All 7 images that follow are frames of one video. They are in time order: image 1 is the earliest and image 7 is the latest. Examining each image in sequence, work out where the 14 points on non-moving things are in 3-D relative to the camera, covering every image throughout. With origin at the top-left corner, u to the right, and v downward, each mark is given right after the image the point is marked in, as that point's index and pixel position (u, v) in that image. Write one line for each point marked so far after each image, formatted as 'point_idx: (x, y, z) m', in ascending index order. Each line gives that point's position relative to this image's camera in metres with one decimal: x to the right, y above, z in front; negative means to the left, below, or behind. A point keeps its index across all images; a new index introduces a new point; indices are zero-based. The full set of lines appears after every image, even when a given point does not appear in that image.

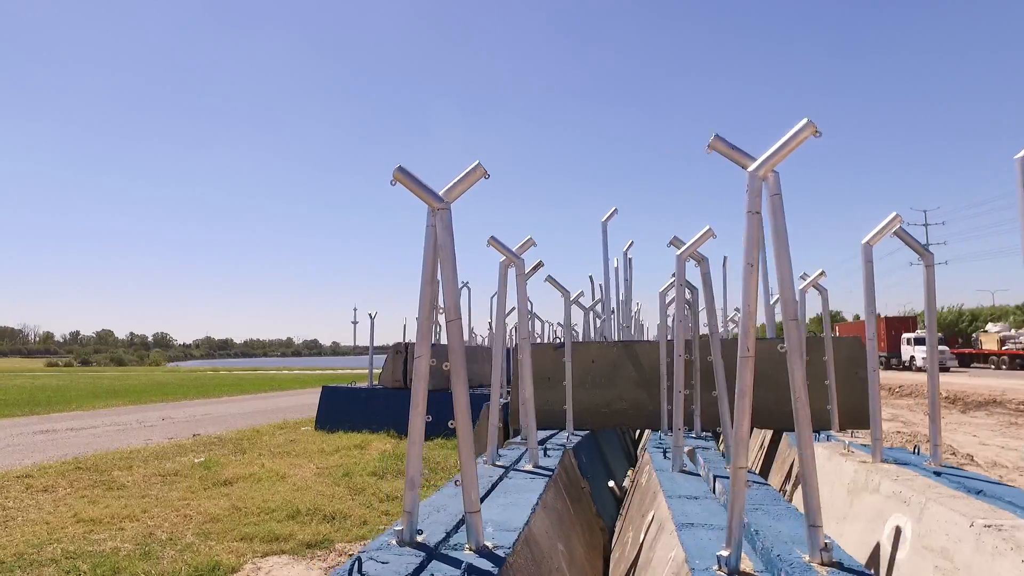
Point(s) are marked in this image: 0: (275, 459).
0: (-4.2, -3.0, +10.1) m
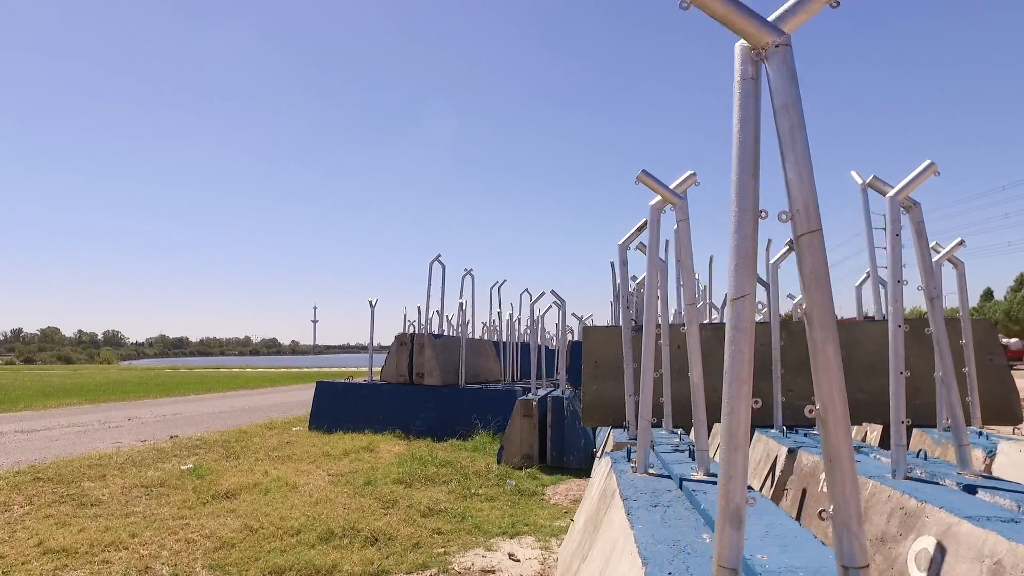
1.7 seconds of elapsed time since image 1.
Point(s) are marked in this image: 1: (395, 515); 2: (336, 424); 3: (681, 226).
0: (-3.6, -2.7, +8.6) m
1: (-1.3, -2.5, +6.3) m
2: (-3.9, -3.0, +12.5) m
3: (+1.1, +0.4, +3.6) m
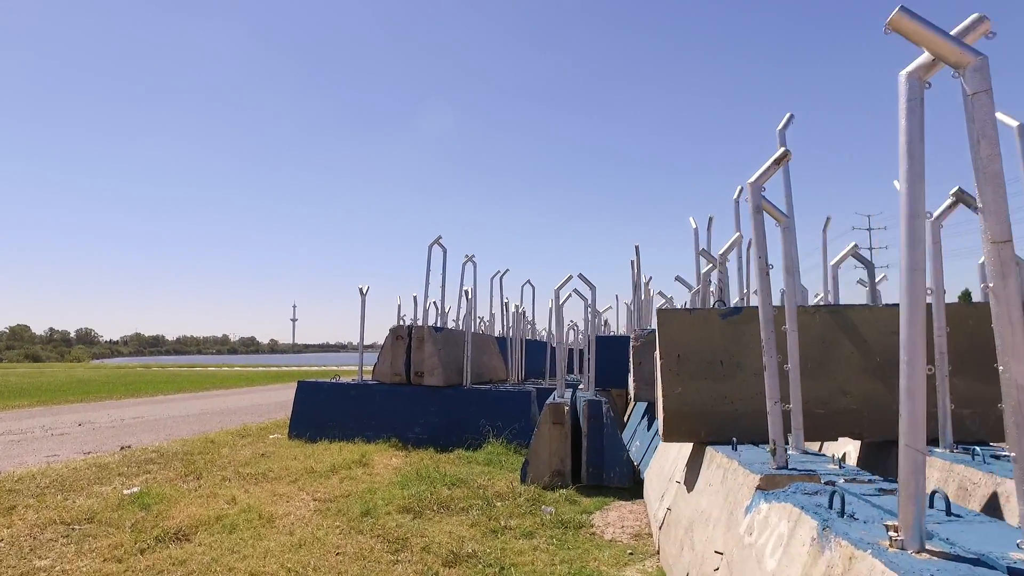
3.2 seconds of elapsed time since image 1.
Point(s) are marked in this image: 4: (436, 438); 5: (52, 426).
0: (-3.2, -2.4, +6.9) m
1: (-0.8, -2.2, +4.6) m
2: (-3.6, -2.7, +10.7) m
3: (+1.6, +0.7, +2.0) m
4: (-1.4, -2.7, +10.3) m
5: (-9.9, -3.0, +12.2) m
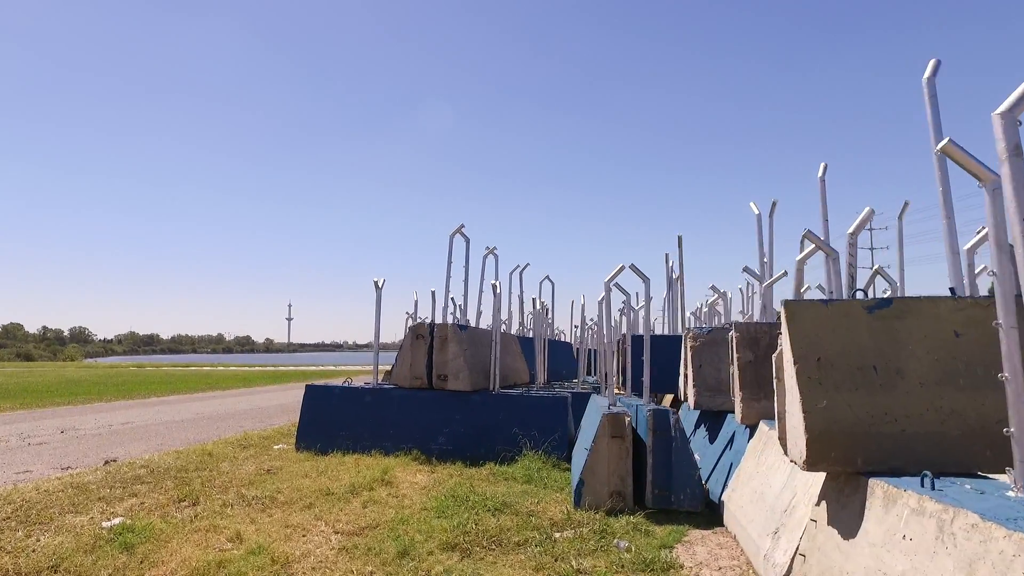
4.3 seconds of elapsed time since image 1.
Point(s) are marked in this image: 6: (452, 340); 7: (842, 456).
0: (-2.6, -2.3, +5.7) m
1: (-0.2, -2.1, +3.5) m
2: (-3.1, -2.6, +9.5) m
3: (+2.3, +0.8, +0.9) m
4: (-0.8, -2.6, +9.1) m
5: (-9.3, -2.8, +11.0) m
6: (-1.0, -0.9, +9.6) m
7: (+2.1, -1.1, +3.6) m
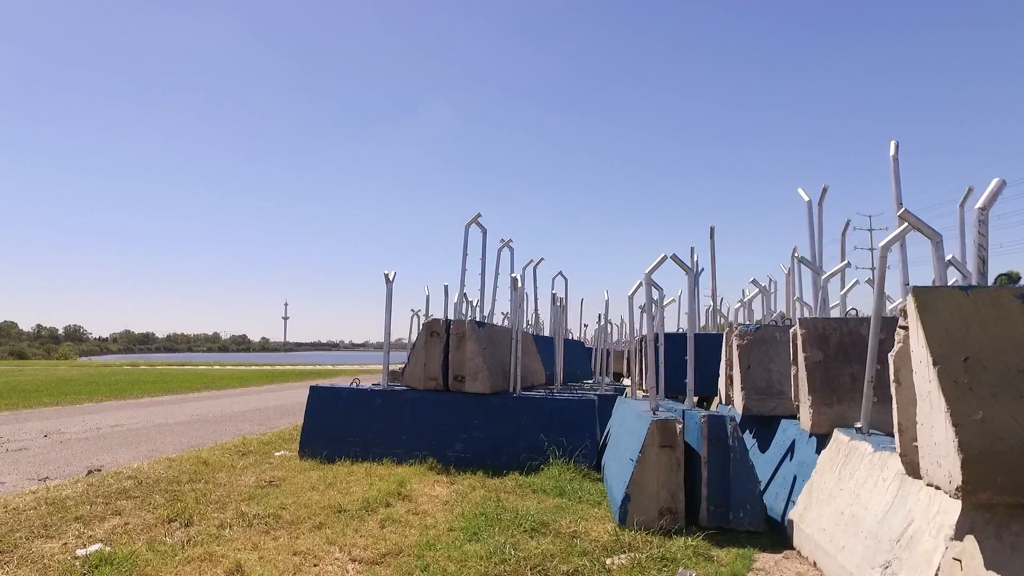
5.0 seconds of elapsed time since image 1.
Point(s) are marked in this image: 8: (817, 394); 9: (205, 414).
0: (-2.2, -2.2, +4.9) m
1: (+0.2, -2.0, +2.7) m
2: (-2.7, -2.4, +8.8) m
3: (+2.7, +0.9, +0.1) m
4: (-0.4, -2.5, +8.4) m
5: (-9.0, -2.7, +10.2) m
6: (-0.6, -0.8, +8.8) m
7: (+2.5, -1.0, +2.9) m
8: (+3.0, -1.0, +5.6) m
9: (-8.3, -3.4, +15.3) m
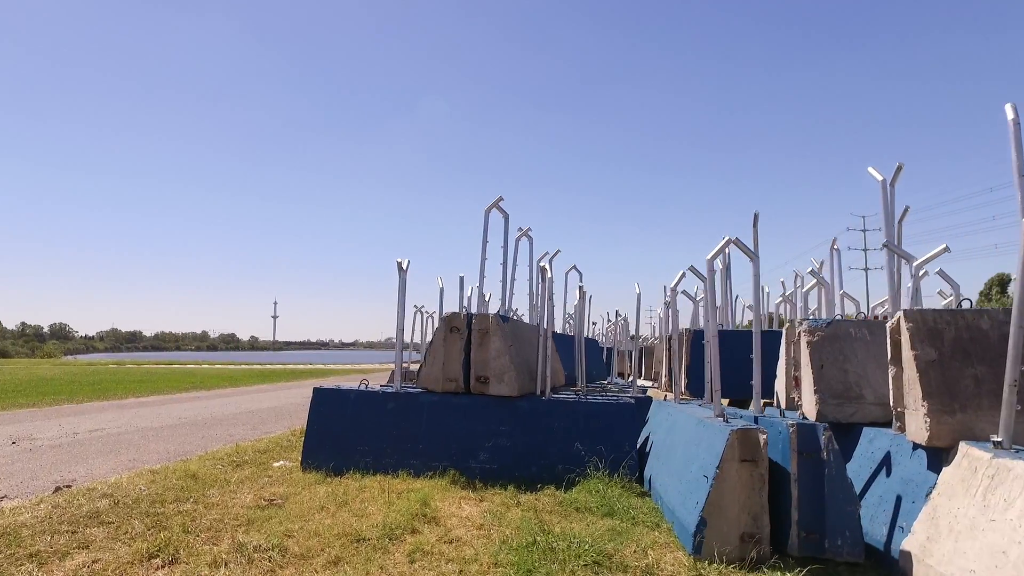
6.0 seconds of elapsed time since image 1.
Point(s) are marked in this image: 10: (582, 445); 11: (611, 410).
0: (-1.7, -2.0, +3.9) m
1: (+0.7, -1.9, +1.8) m
2: (-2.3, -2.3, +7.7) m
3: (+3.3, +1.0, -0.8) m
4: (0.0, -2.4, +7.4) m
5: (-8.6, -2.5, +9.1) m
6: (-0.2, -0.6, +7.8) m
7: (+3.0, -0.9, +1.9) m
8: (+3.4, -0.9, +4.6) m
9: (-7.9, -3.2, +14.2) m
10: (+0.9, -2.1, +7.4) m
11: (+1.3, -1.6, +7.5) m
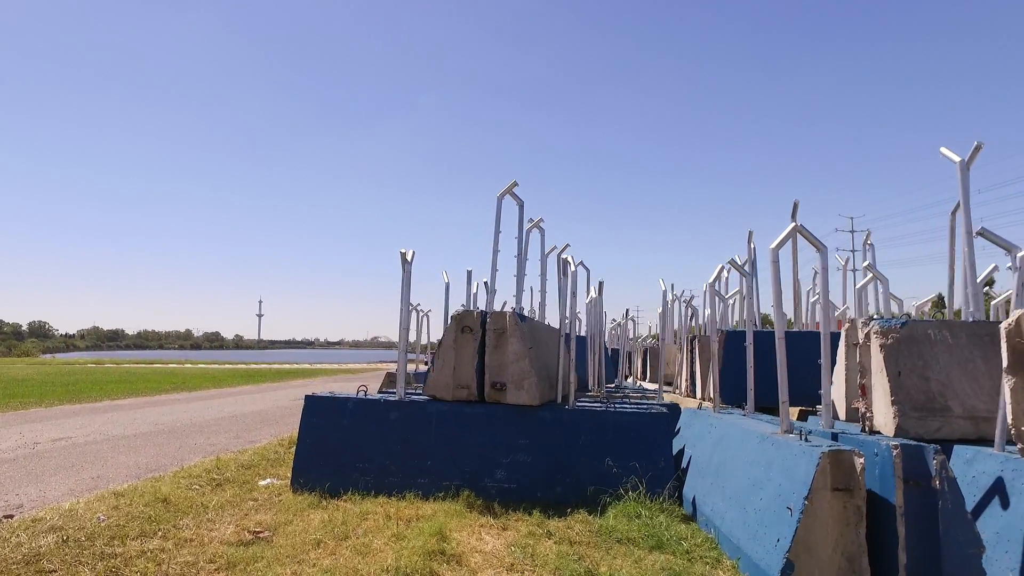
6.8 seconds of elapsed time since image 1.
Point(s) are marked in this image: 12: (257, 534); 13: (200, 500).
0: (-1.4, -1.9, +2.9) m
1: (+1.1, -1.8, +0.8) m
2: (-2.0, -2.2, +6.8) m
3: (+3.7, +1.0, -1.7) m
4: (+0.2, -2.3, +6.5) m
5: (-8.3, -2.4, +8.0) m
6: (0.0, -0.6, +6.9) m
7: (+3.4, -0.8, +1.1) m
8: (+3.8, -0.9, +3.8) m
9: (-7.8, -3.1, +13.1) m
10: (+1.2, -2.0, +6.5) m
11: (+1.6, -1.5, +6.6) m
12: (-2.2, -2.1, +4.9) m
13: (-3.2, -2.2, +5.9) m
